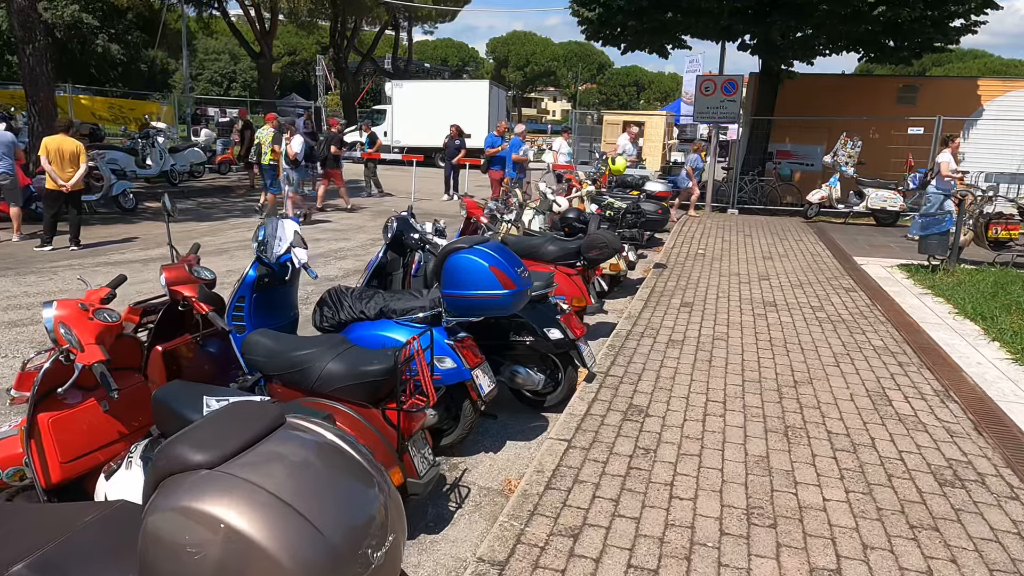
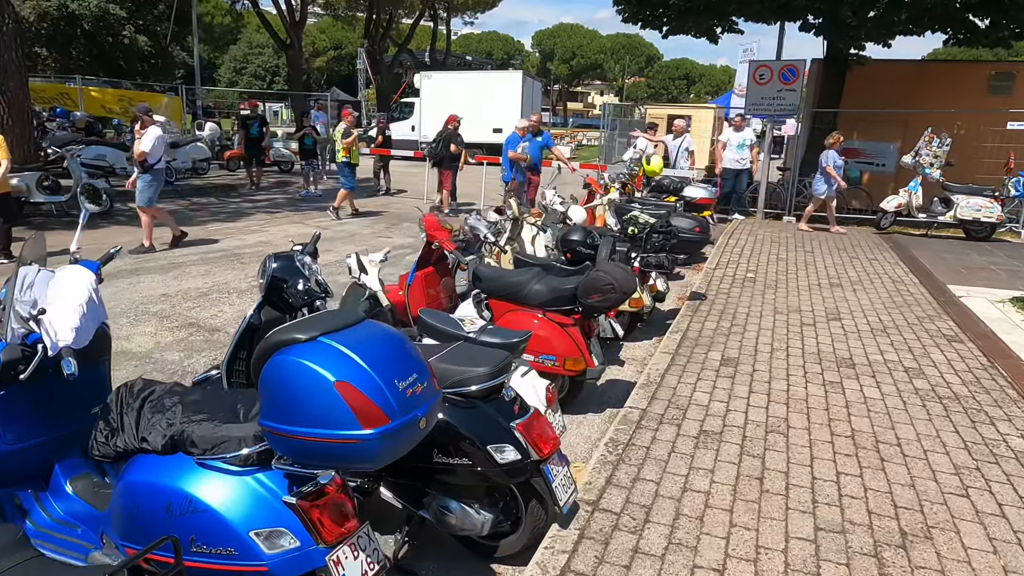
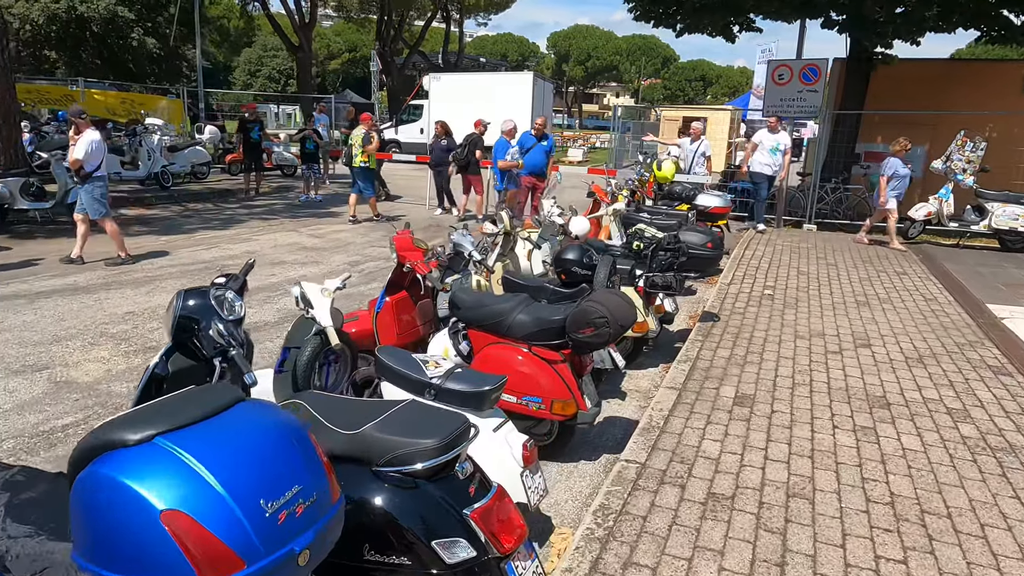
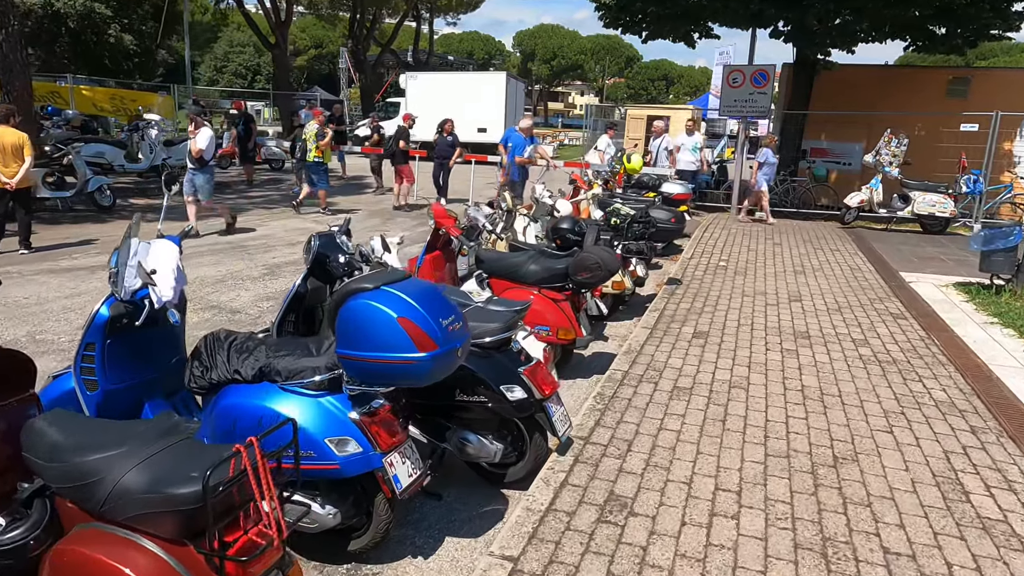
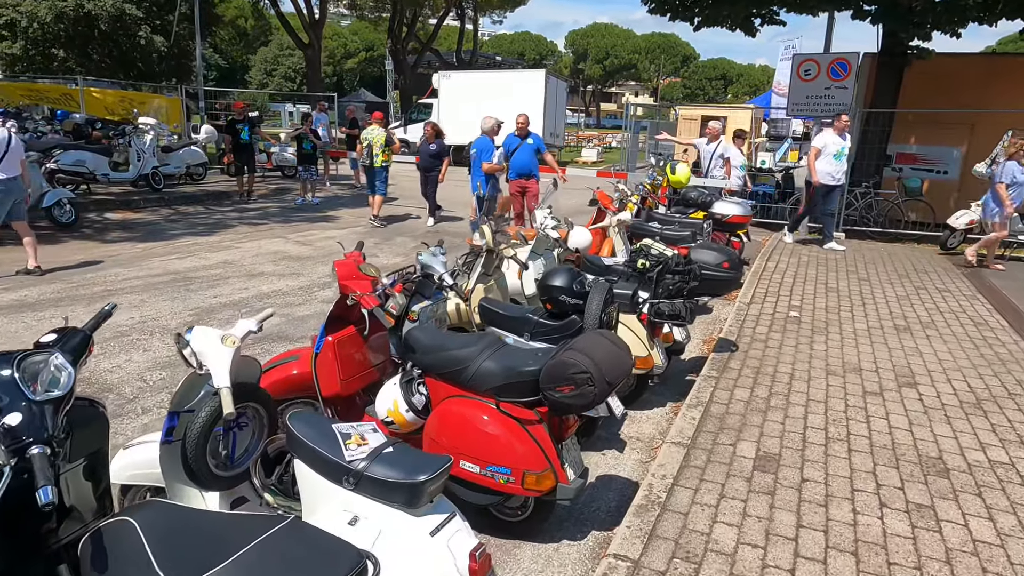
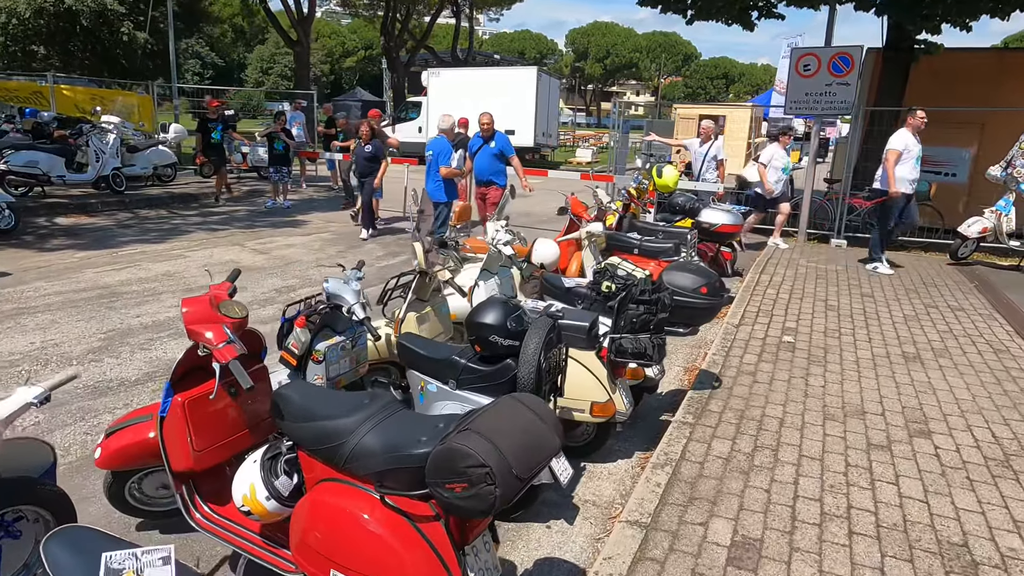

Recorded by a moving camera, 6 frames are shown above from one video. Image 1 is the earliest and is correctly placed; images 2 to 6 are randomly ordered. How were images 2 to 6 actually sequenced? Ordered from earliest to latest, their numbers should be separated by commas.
4, 2, 3, 5, 6
